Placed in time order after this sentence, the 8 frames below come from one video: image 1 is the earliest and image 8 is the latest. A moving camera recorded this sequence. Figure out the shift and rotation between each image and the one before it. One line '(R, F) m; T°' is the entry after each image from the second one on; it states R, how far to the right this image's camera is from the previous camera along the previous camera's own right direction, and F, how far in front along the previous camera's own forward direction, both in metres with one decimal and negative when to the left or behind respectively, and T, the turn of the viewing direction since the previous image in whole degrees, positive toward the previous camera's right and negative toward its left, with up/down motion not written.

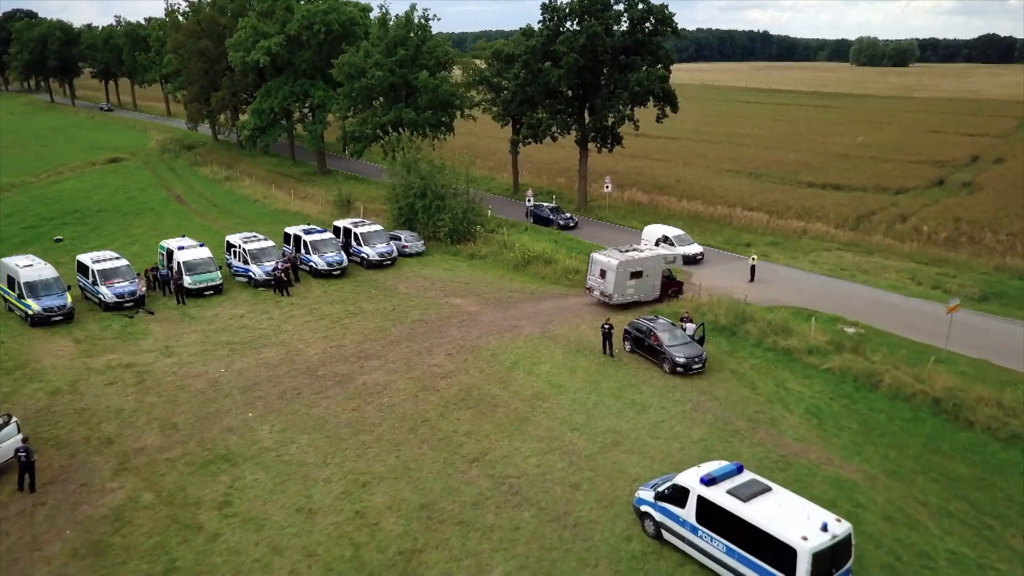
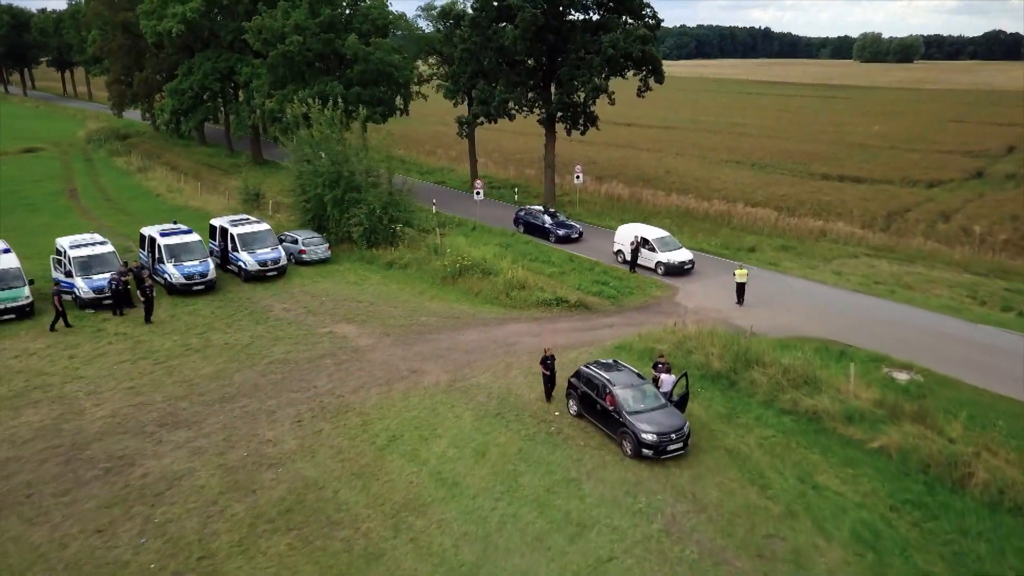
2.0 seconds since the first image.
(+2.6, +9.5) m; 0°
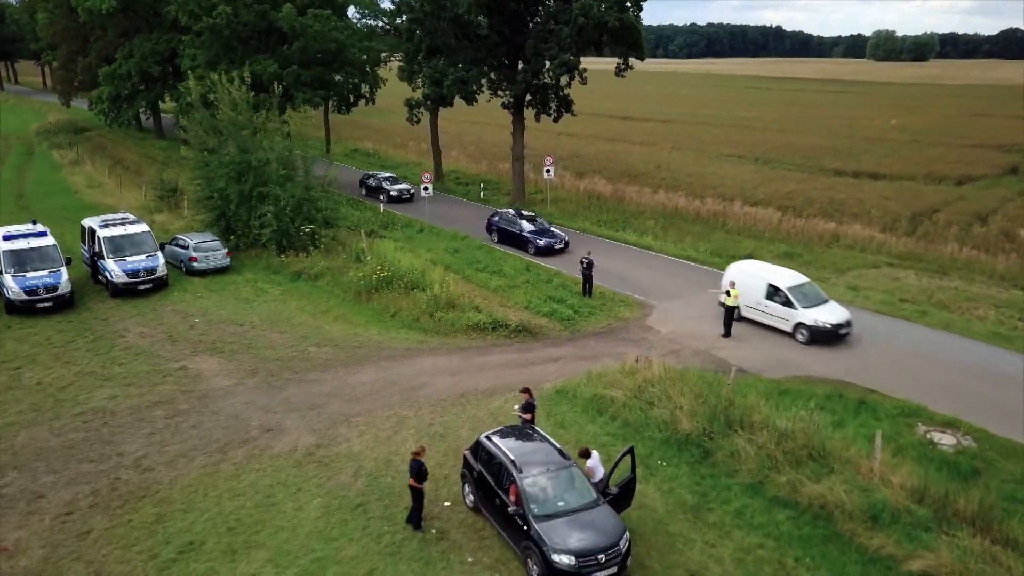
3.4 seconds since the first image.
(+2.2, +5.8) m; -1°
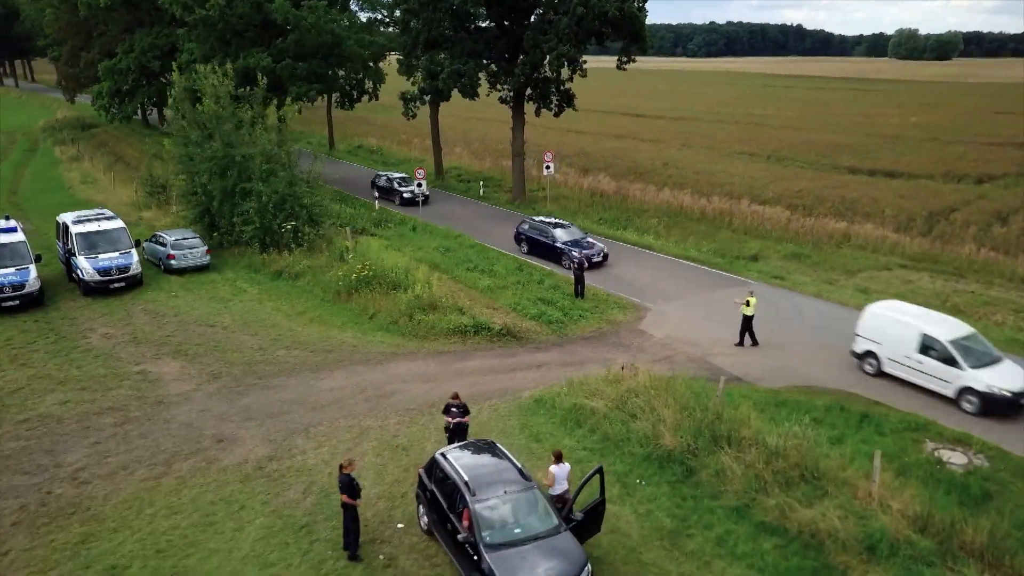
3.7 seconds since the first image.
(+0.8, +1.1) m; -1°
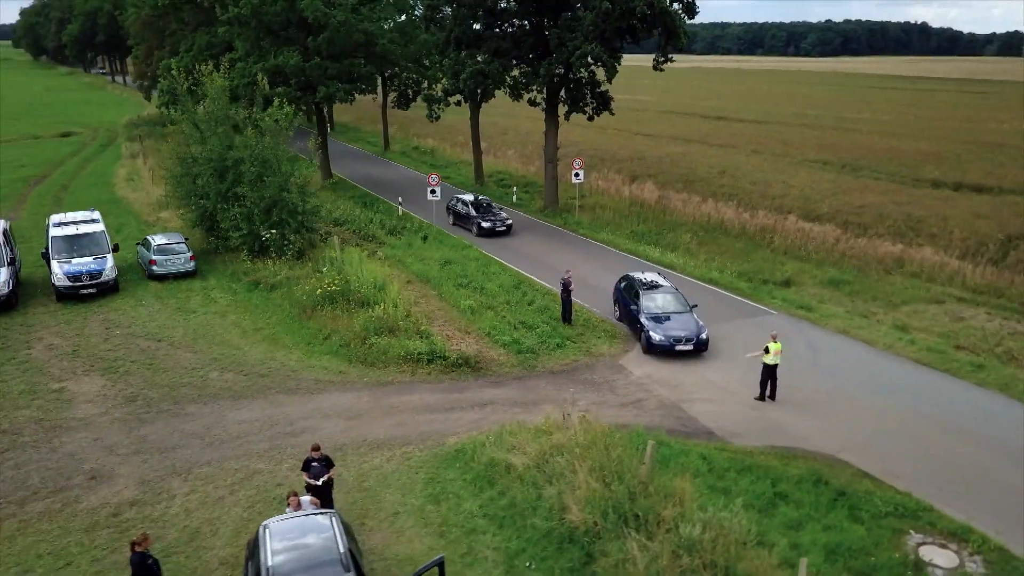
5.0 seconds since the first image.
(+3.0, +2.1) m; -7°
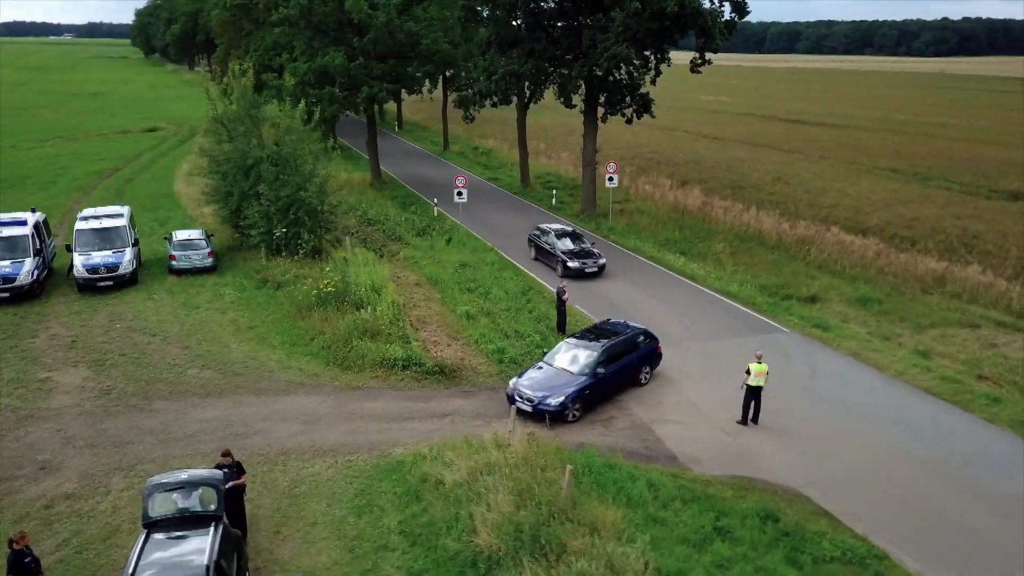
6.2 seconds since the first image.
(+2.3, +0.5) m; -6°
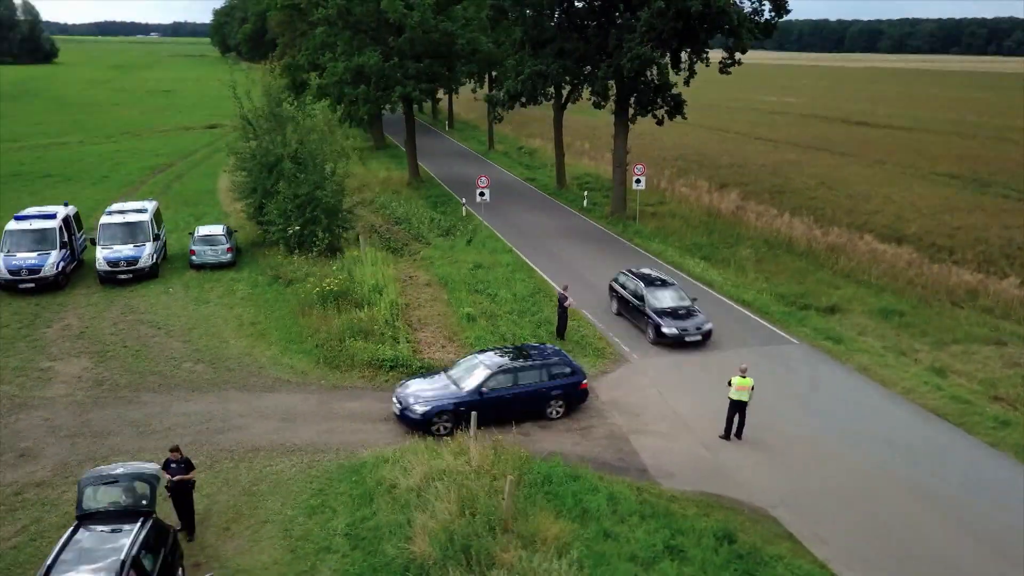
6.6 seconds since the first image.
(+1.6, +0.3) m; -5°
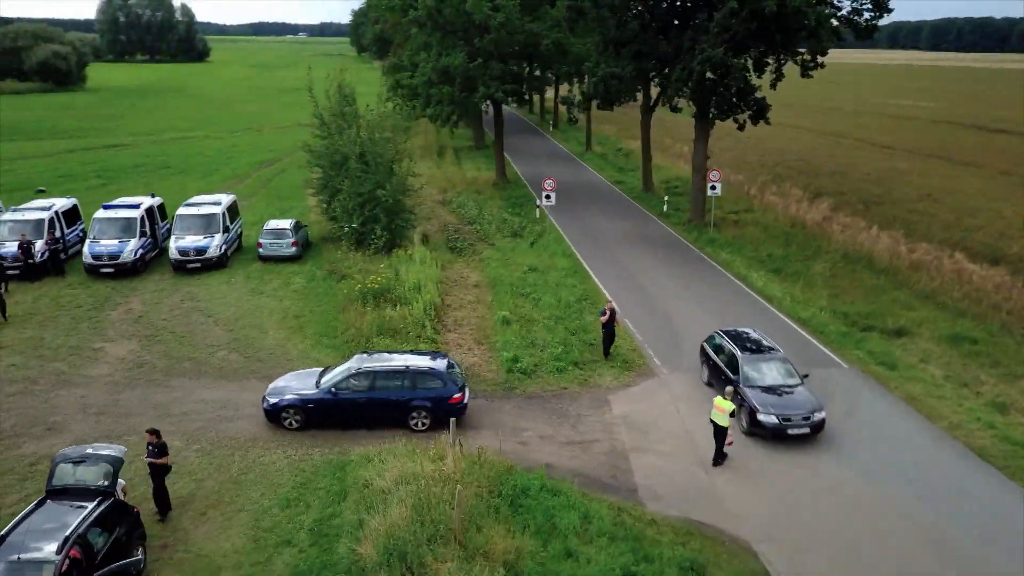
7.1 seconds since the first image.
(+2.2, +0.4) m; -9°
